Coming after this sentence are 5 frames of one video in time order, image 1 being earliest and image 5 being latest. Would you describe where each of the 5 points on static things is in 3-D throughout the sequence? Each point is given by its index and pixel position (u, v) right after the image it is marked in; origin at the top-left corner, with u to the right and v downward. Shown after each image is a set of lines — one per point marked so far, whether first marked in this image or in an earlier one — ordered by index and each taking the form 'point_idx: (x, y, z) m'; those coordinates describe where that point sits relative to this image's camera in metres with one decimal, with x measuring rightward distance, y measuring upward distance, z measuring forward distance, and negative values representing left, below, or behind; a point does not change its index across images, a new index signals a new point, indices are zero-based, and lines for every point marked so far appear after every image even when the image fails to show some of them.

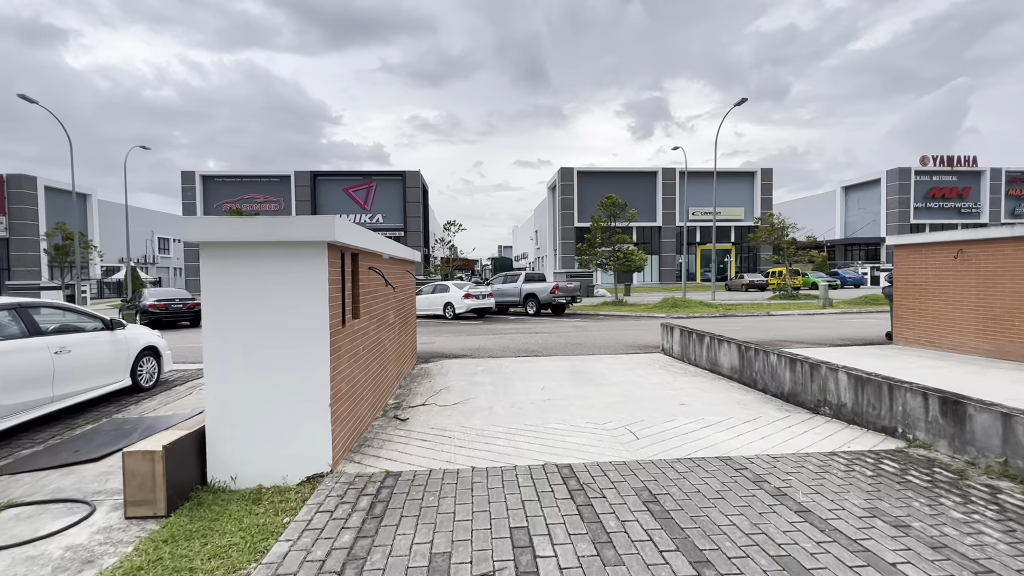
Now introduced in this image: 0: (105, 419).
0: (-5.6, -1.8, +6.6) m
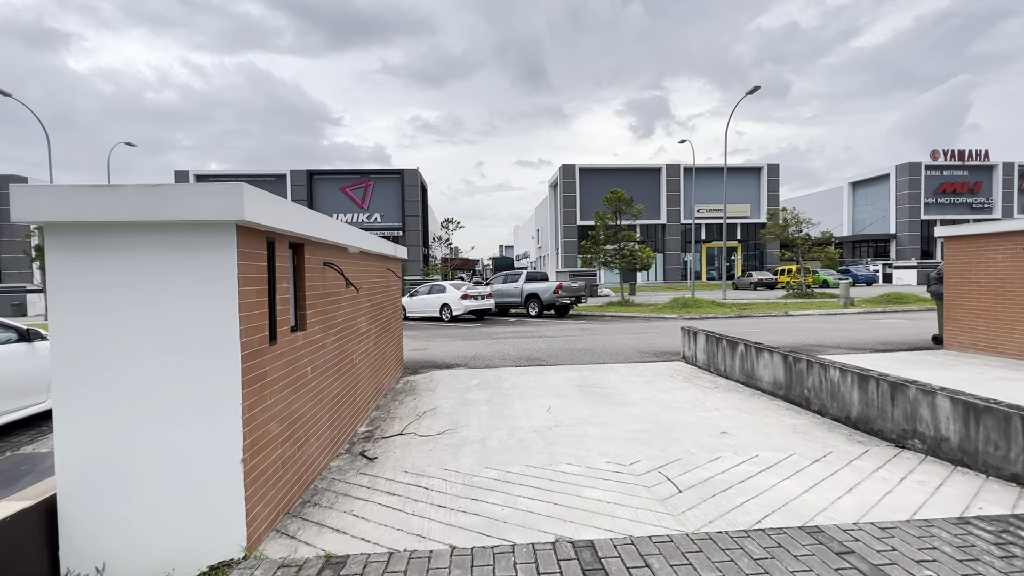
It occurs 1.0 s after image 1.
0: (-5.6, -1.8, +5.3) m
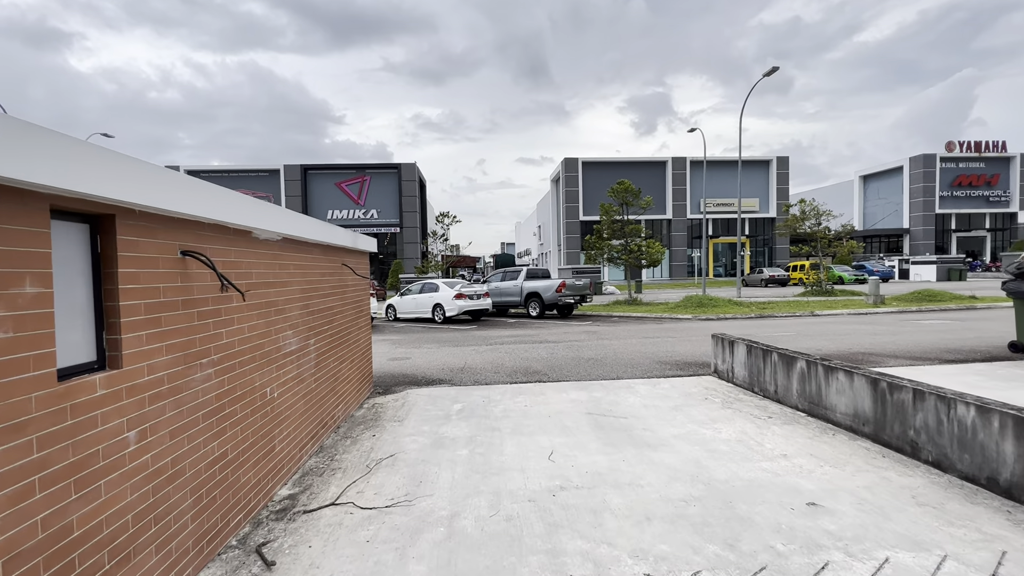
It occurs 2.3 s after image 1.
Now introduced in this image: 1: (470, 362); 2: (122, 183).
0: (-5.7, -1.9, +3.7) m
1: (-0.9, -1.5, +9.7) m
2: (-1.7, +0.5, +2.1) m
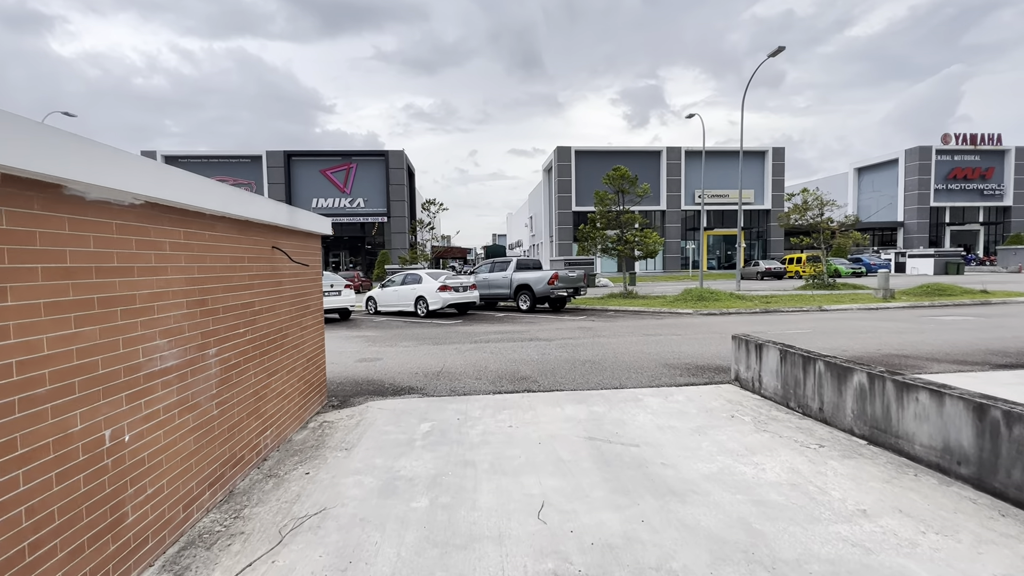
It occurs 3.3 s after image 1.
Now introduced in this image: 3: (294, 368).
0: (-5.9, -1.8, +2.3) m
1: (-1.1, -1.3, +8.4) m
2: (-1.8, +0.5, +0.8) m
3: (-2.3, -0.8, +5.1) m
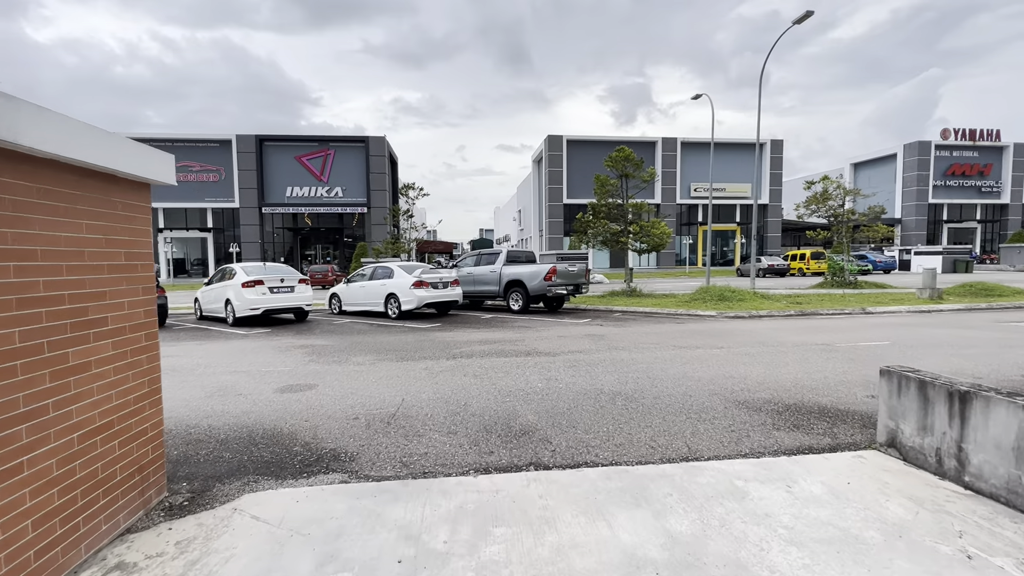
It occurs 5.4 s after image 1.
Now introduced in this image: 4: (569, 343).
0: (-5.8, -1.8, -0.6) m
1: (-1.2, -1.3, +5.6) m
2: (-1.7, +0.5, -2.0) m
3: (-2.3, -0.8, +2.2) m
4: (+1.1, -1.1, +9.4) m
